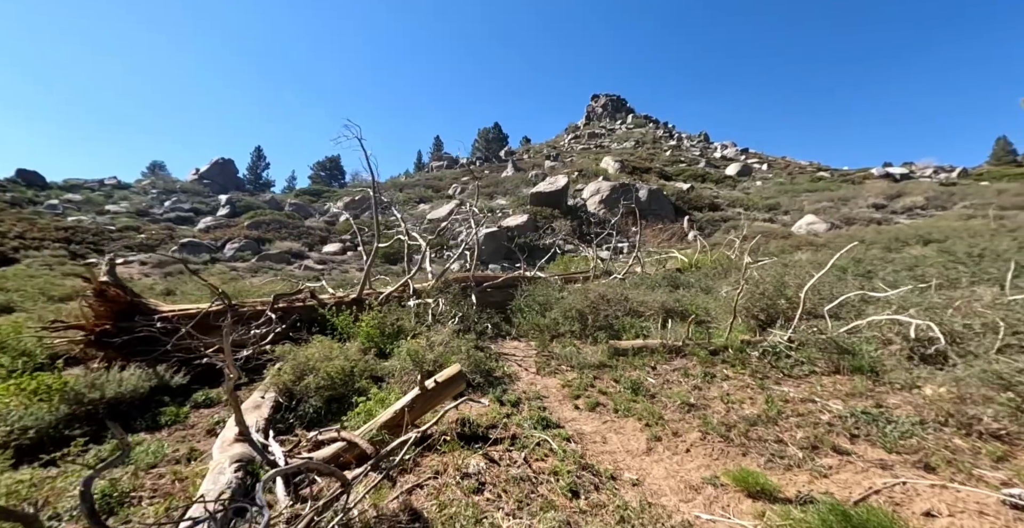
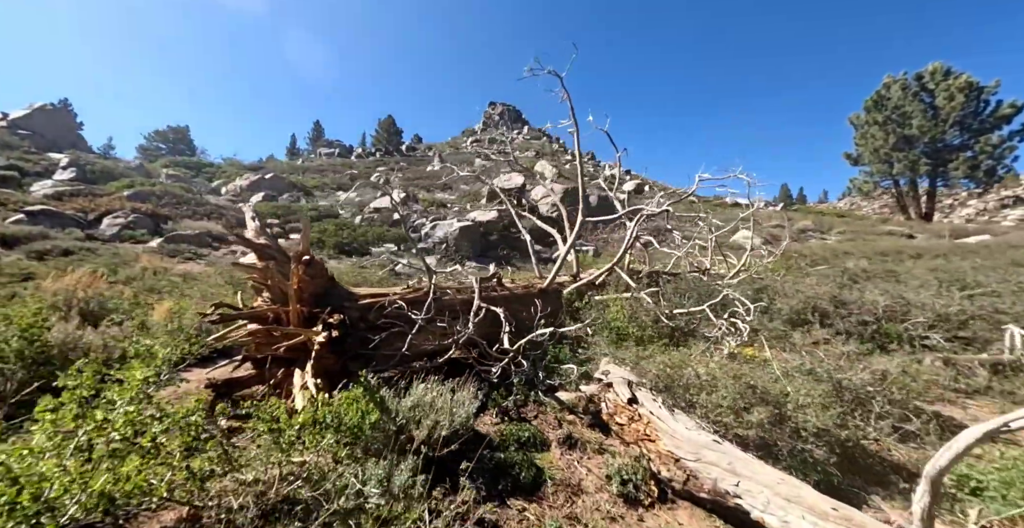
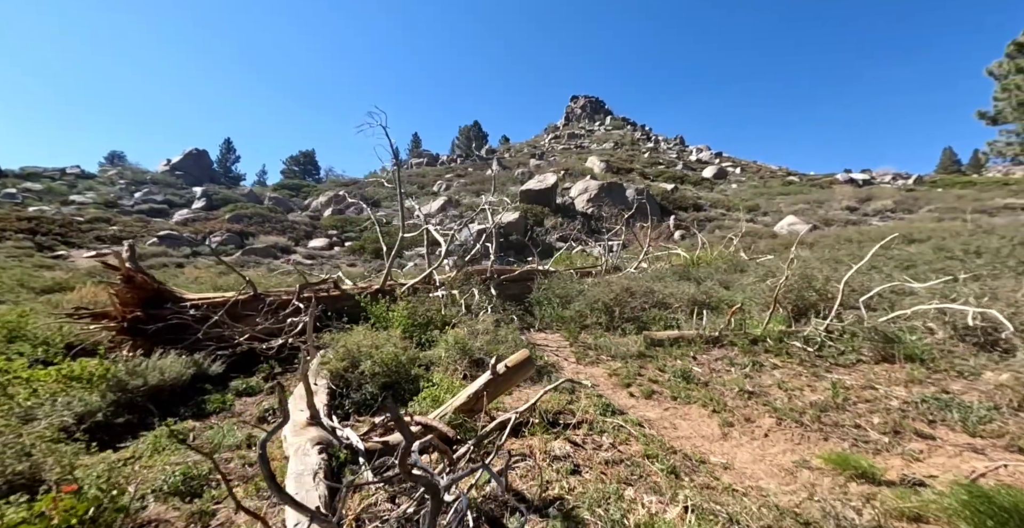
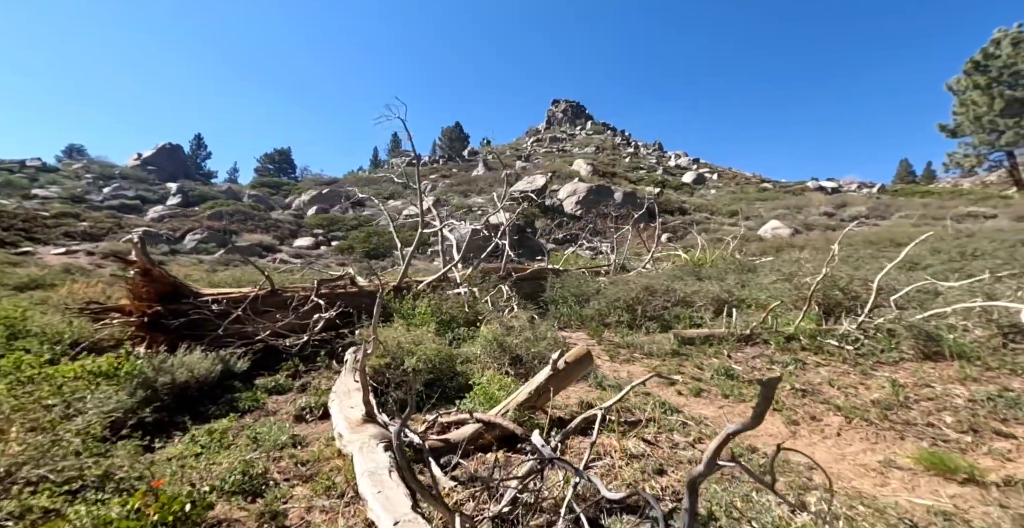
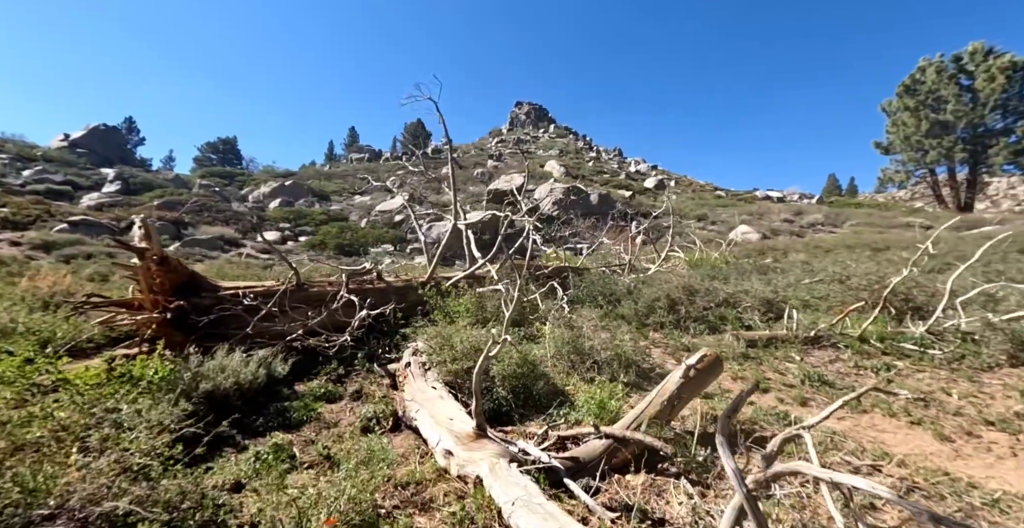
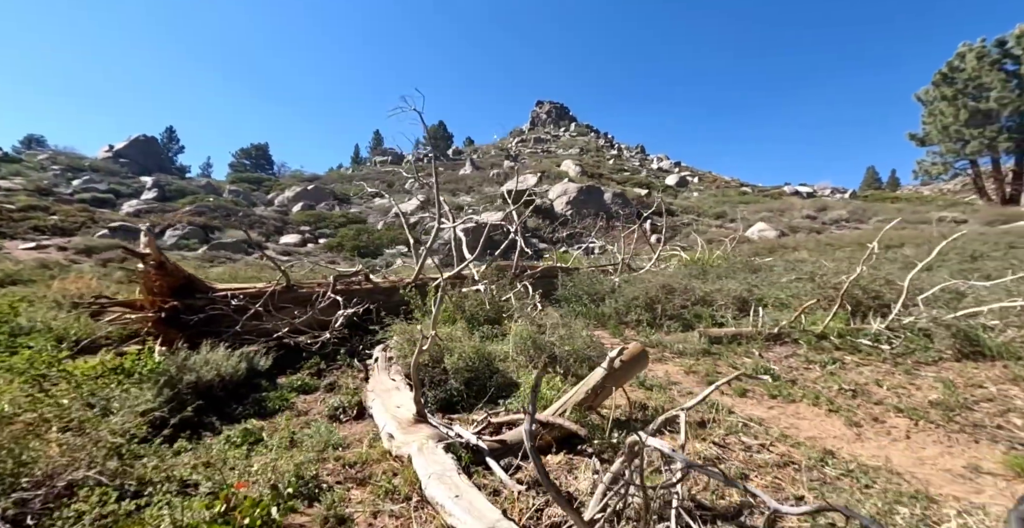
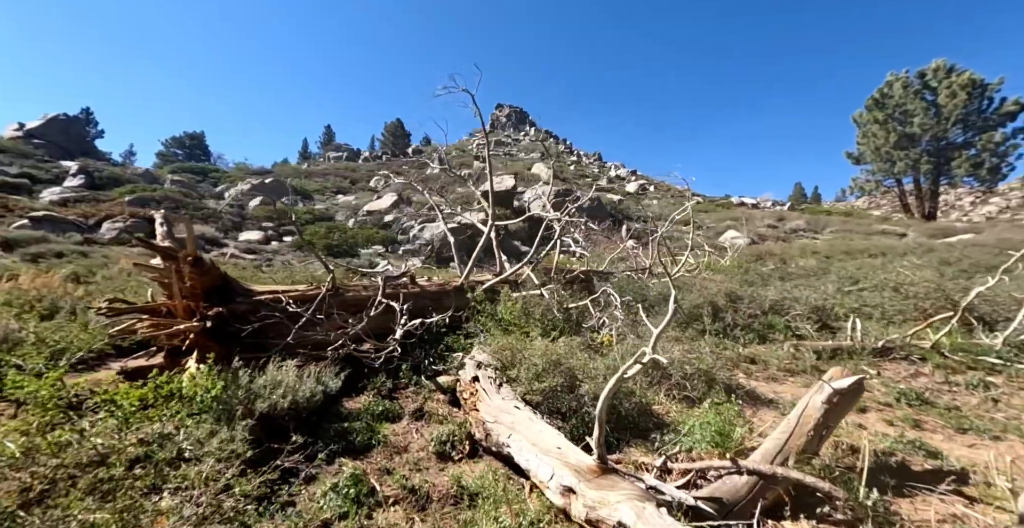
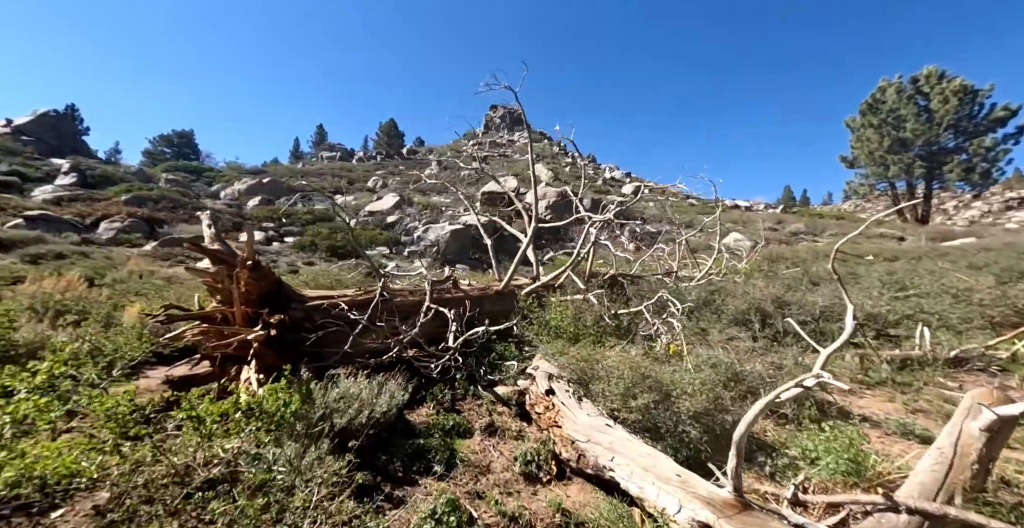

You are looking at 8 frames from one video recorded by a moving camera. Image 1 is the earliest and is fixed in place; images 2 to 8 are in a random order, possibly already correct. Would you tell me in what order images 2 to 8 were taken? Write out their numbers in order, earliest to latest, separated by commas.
3, 4, 6, 5, 7, 8, 2
